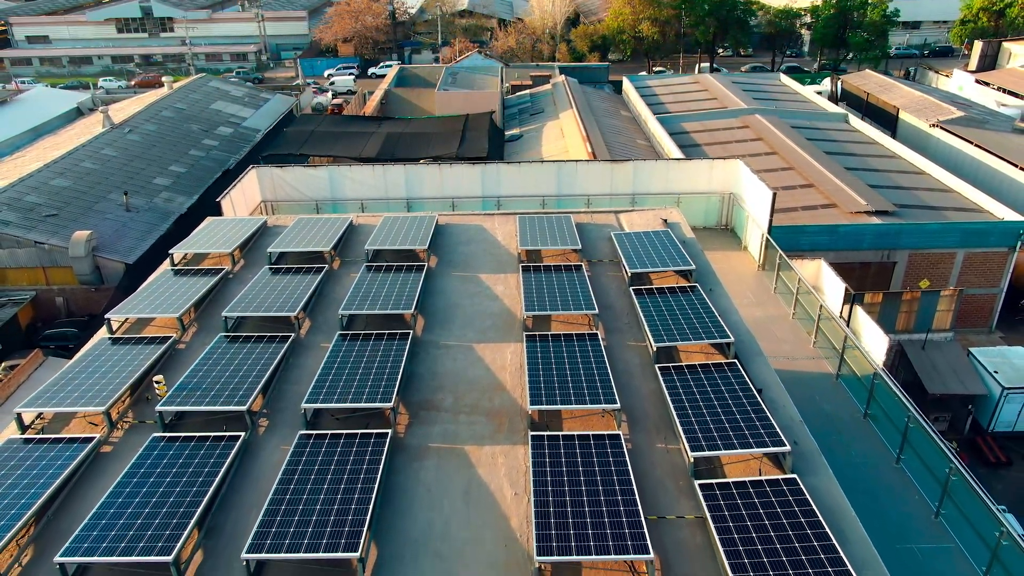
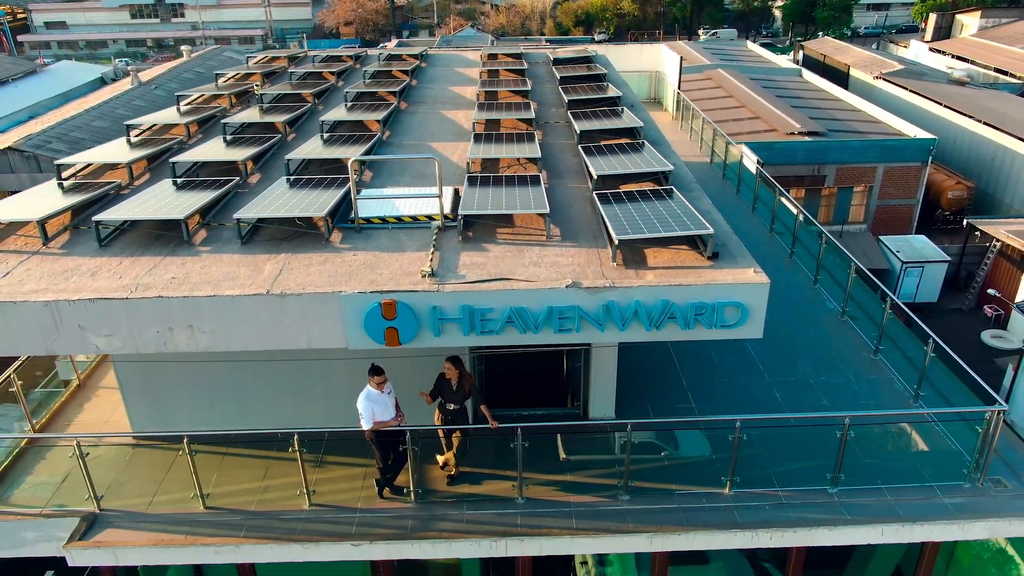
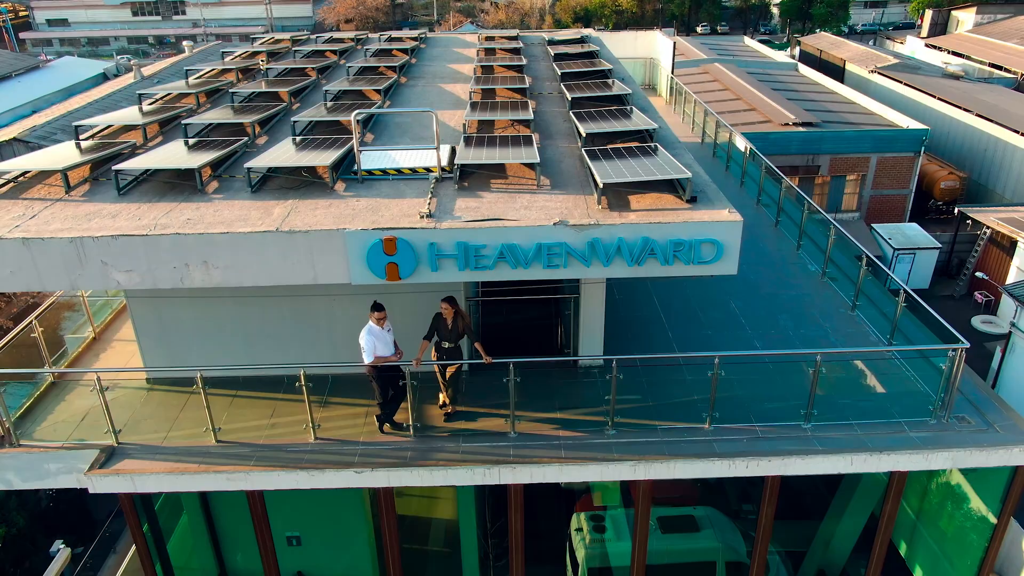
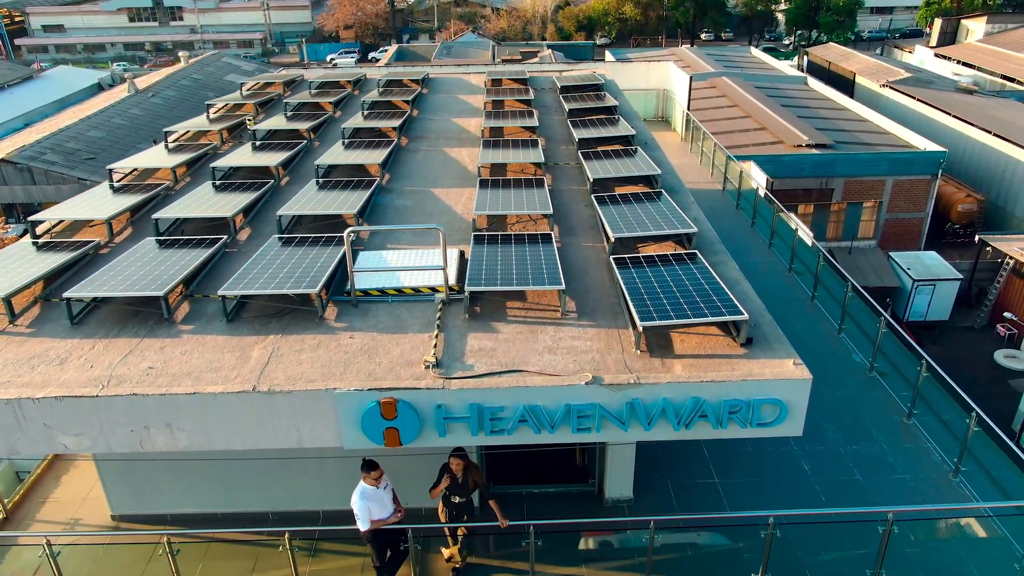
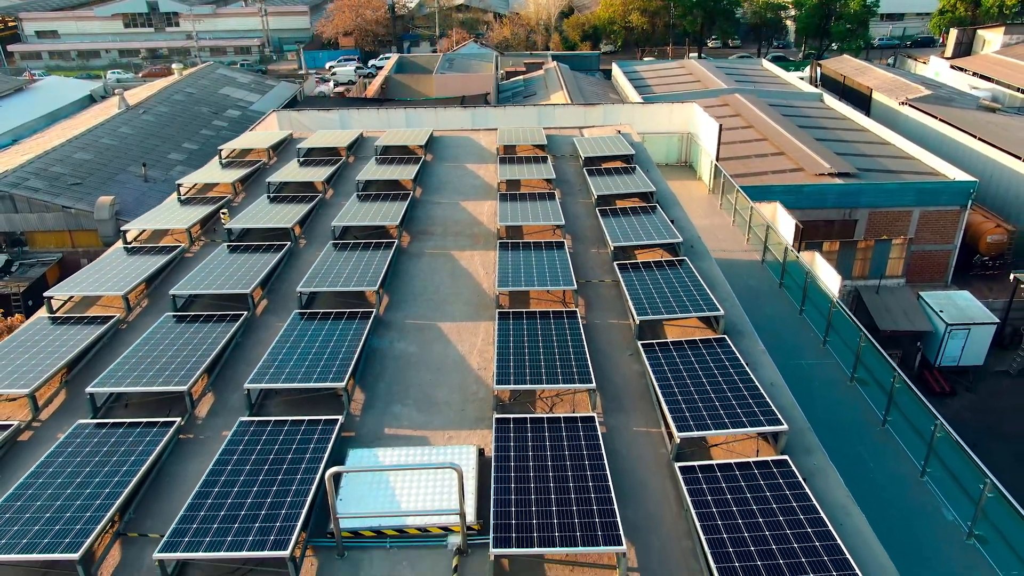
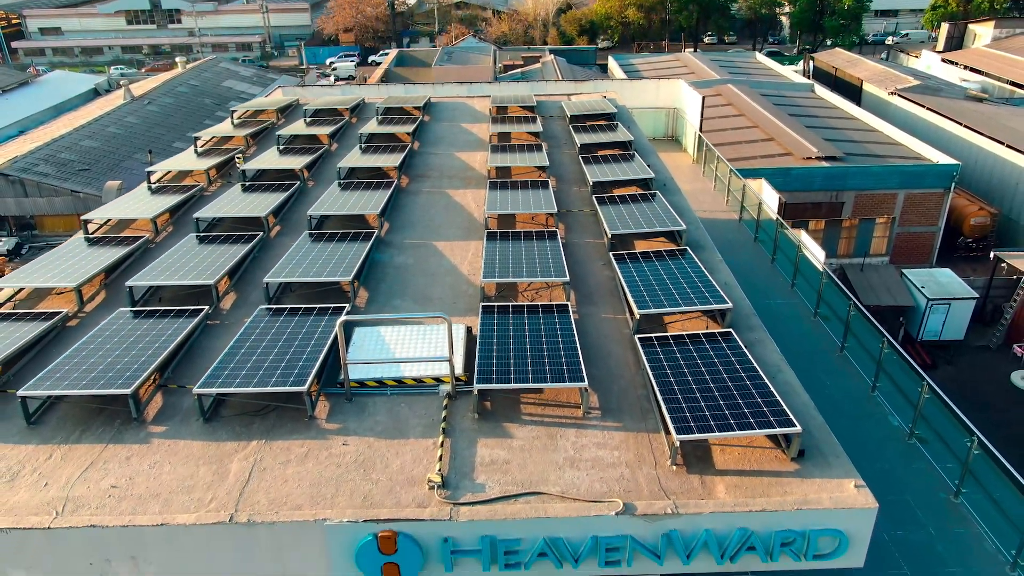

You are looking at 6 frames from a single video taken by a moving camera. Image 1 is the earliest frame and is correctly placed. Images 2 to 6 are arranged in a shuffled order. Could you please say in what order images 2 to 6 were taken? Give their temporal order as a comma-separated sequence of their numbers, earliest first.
5, 6, 4, 2, 3
